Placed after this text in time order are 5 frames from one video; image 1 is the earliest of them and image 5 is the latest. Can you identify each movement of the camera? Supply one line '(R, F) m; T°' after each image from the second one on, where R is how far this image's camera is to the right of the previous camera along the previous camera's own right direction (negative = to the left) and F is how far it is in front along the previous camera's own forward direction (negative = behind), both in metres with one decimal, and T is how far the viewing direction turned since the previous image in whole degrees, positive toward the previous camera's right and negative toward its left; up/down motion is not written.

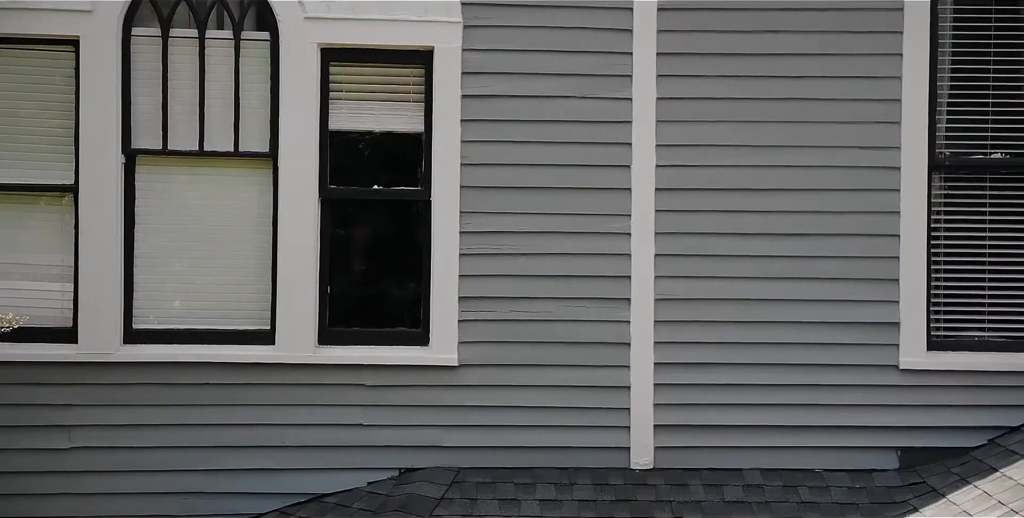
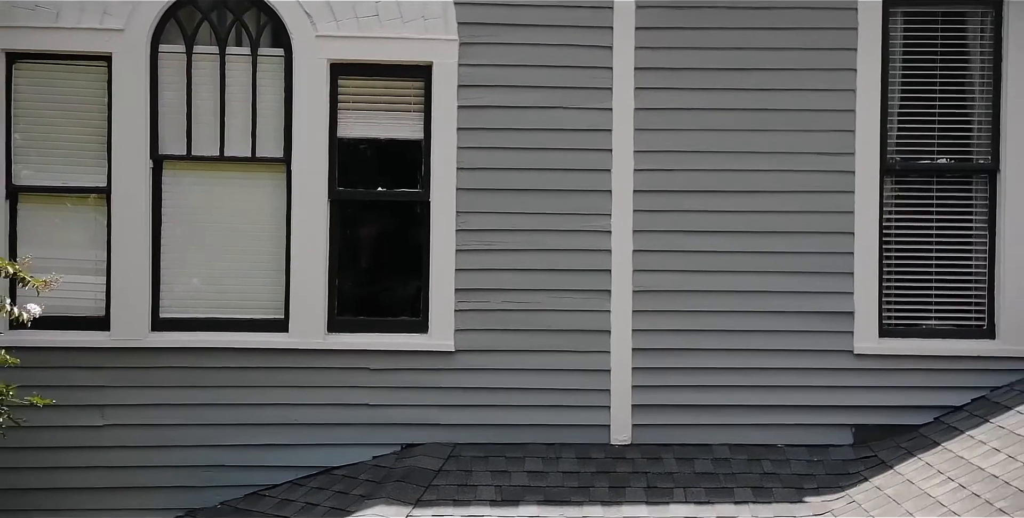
(0.0, -0.5) m; 0°
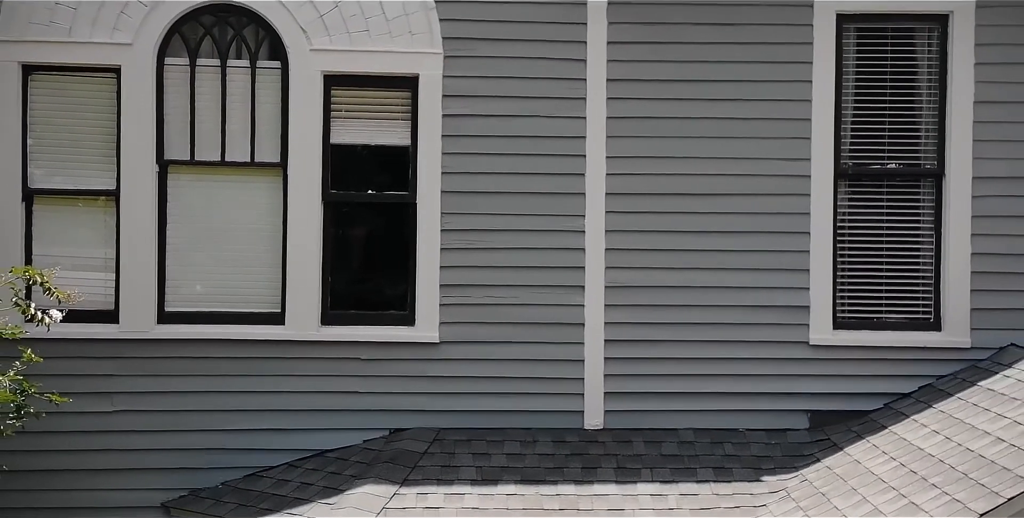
(+0.1, -0.4) m; 0°
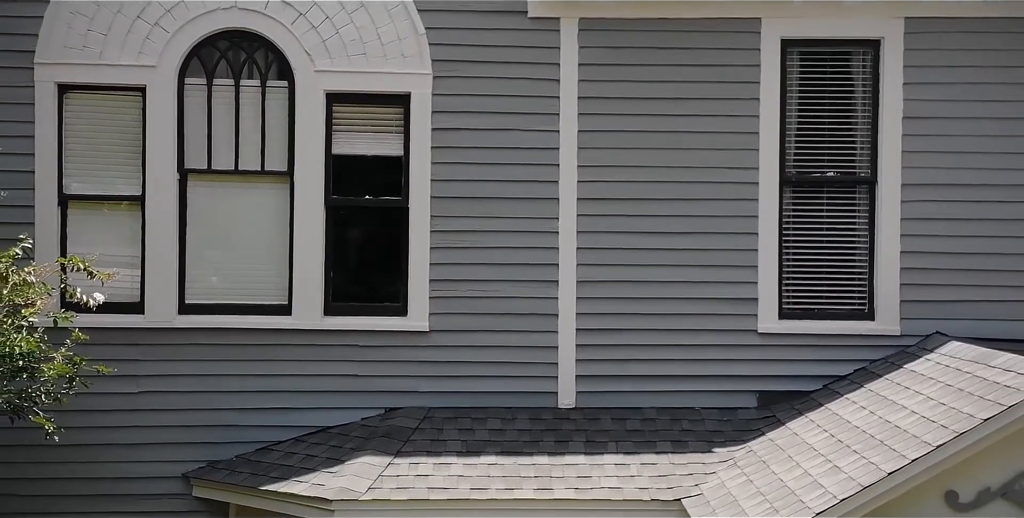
(+0.1, -0.7) m; 0°
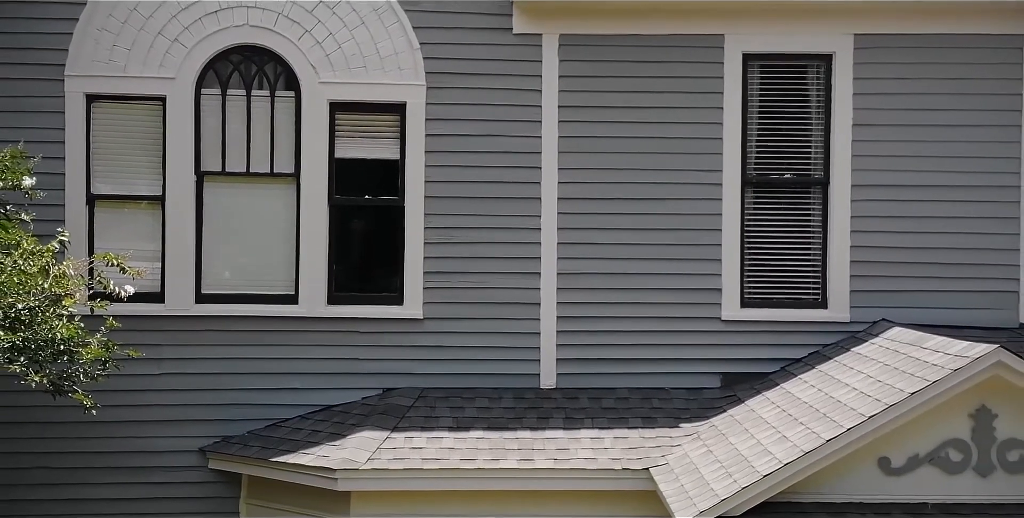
(+0.1, -0.6) m; 0°
